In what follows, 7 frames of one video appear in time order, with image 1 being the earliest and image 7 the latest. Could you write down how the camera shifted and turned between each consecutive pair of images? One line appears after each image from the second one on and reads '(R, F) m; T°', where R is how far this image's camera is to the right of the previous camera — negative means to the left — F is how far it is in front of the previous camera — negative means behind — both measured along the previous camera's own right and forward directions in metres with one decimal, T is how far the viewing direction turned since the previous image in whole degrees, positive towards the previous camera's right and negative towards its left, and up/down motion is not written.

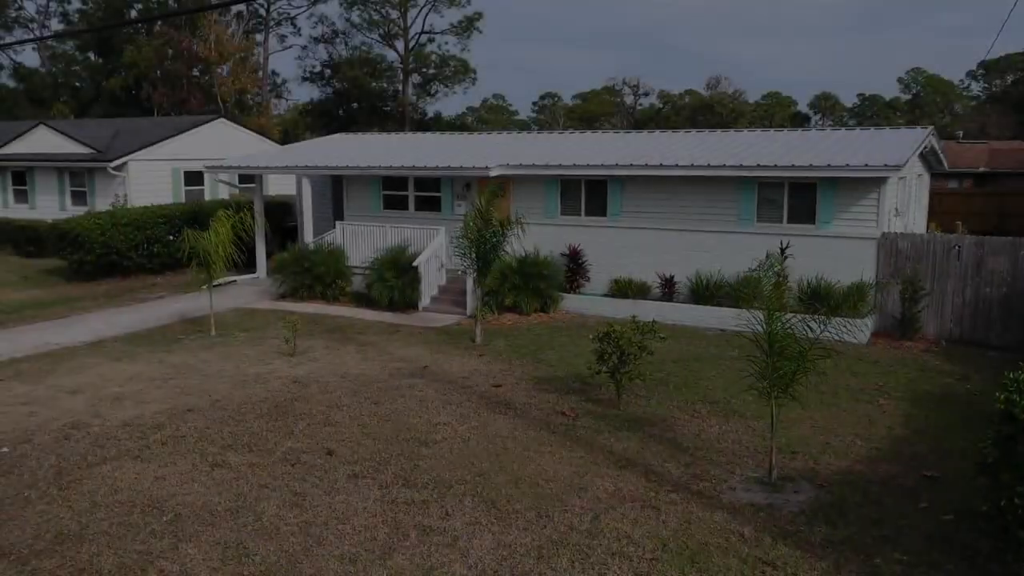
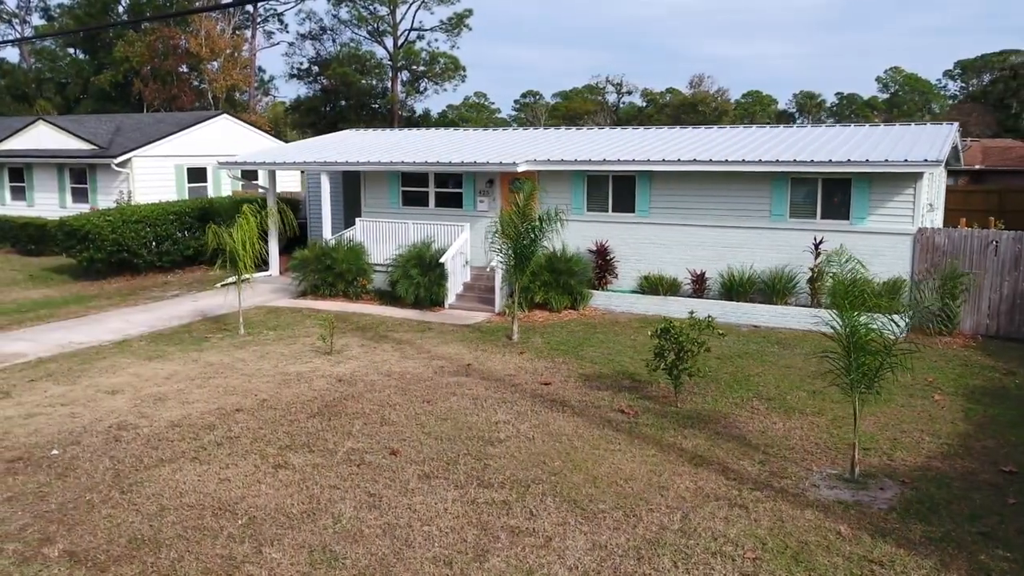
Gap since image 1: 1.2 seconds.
(-0.9, +0.2) m; +1°
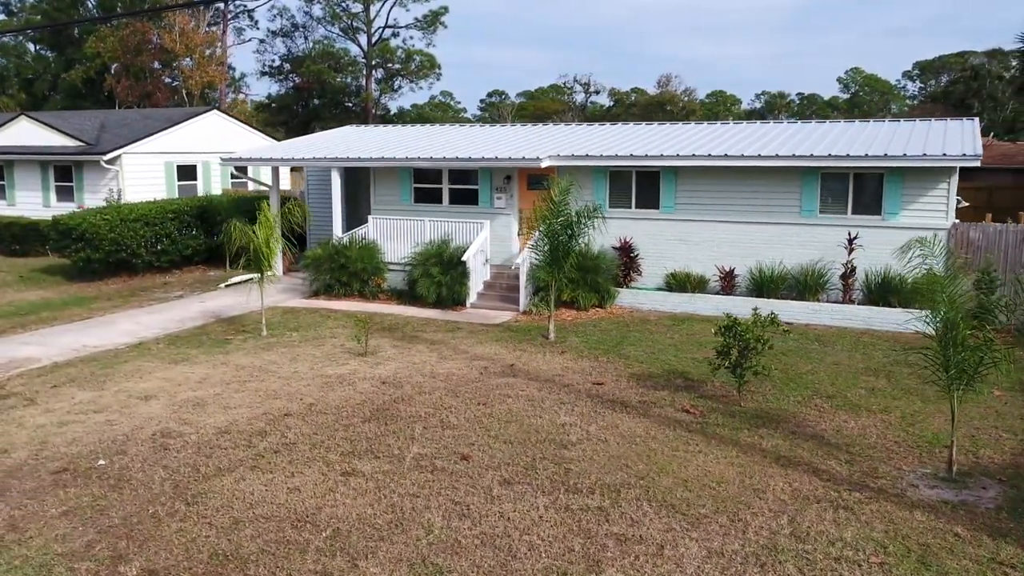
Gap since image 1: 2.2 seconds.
(-1.1, +0.4) m; +2°
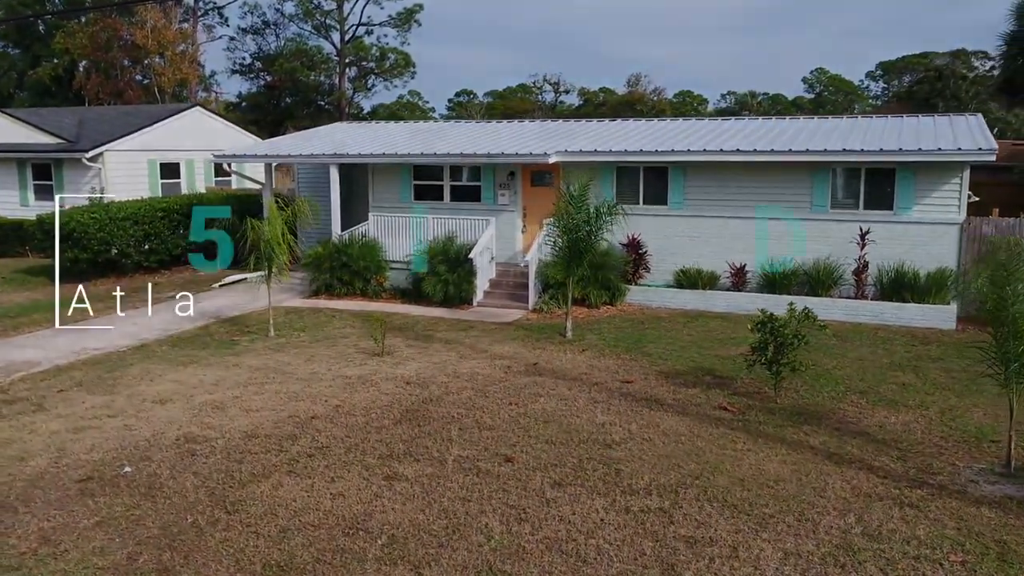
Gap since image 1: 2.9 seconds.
(-0.7, +0.3) m; +2°
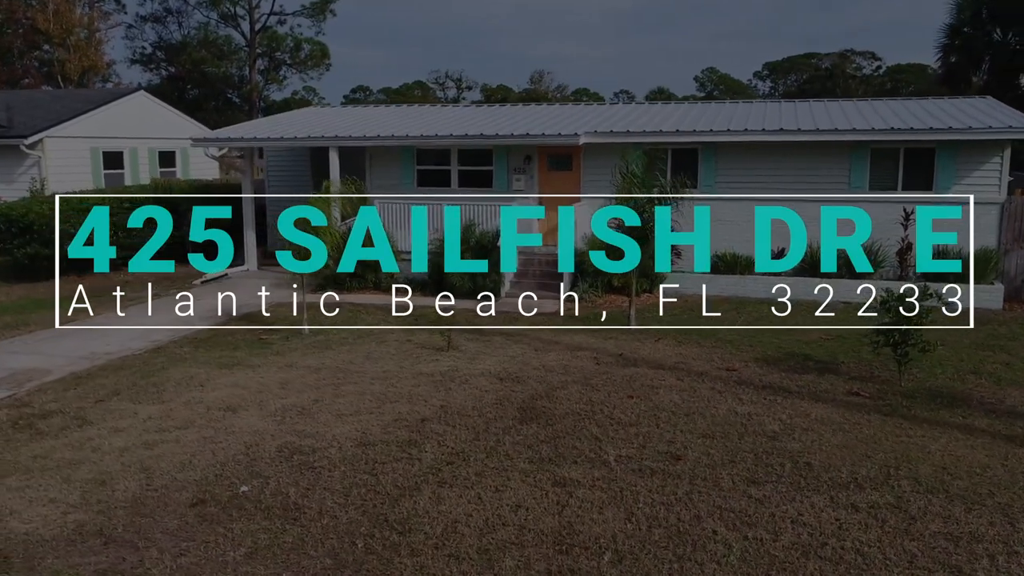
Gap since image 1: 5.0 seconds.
(-2.2, +1.0) m; +7°
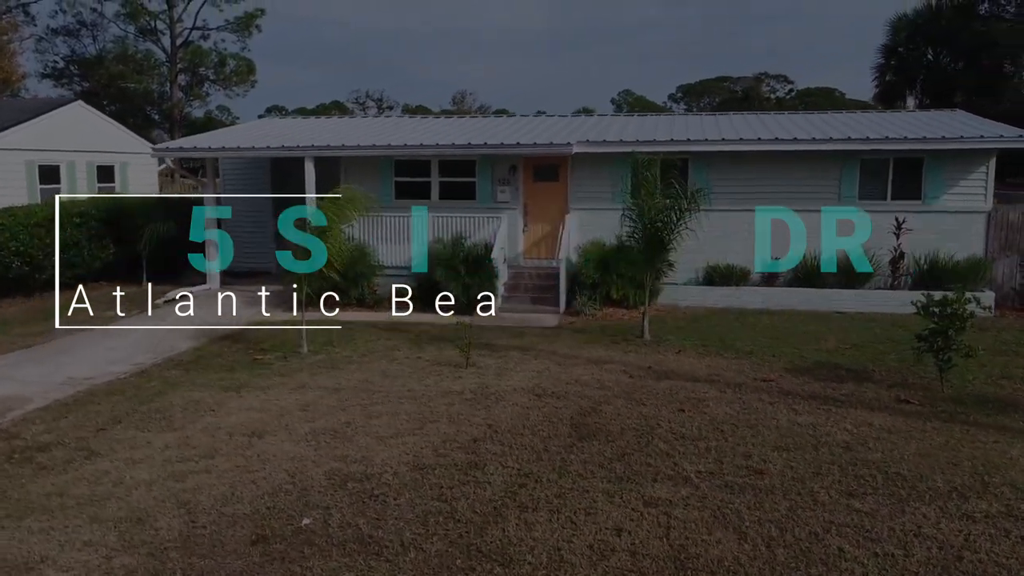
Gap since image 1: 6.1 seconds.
(-1.2, +0.6) m; +5°
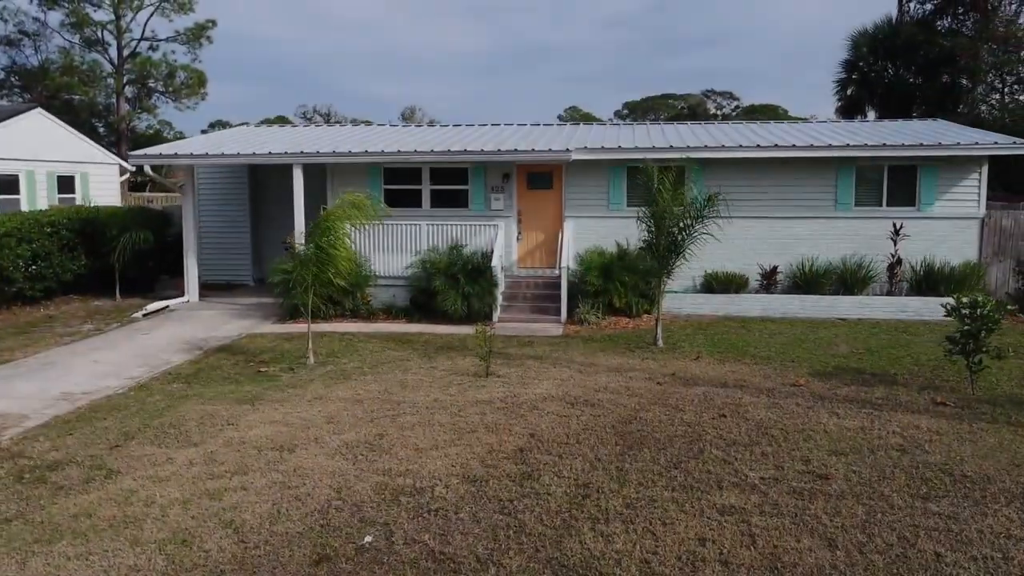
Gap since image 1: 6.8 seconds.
(-0.8, +0.3) m; +4°
